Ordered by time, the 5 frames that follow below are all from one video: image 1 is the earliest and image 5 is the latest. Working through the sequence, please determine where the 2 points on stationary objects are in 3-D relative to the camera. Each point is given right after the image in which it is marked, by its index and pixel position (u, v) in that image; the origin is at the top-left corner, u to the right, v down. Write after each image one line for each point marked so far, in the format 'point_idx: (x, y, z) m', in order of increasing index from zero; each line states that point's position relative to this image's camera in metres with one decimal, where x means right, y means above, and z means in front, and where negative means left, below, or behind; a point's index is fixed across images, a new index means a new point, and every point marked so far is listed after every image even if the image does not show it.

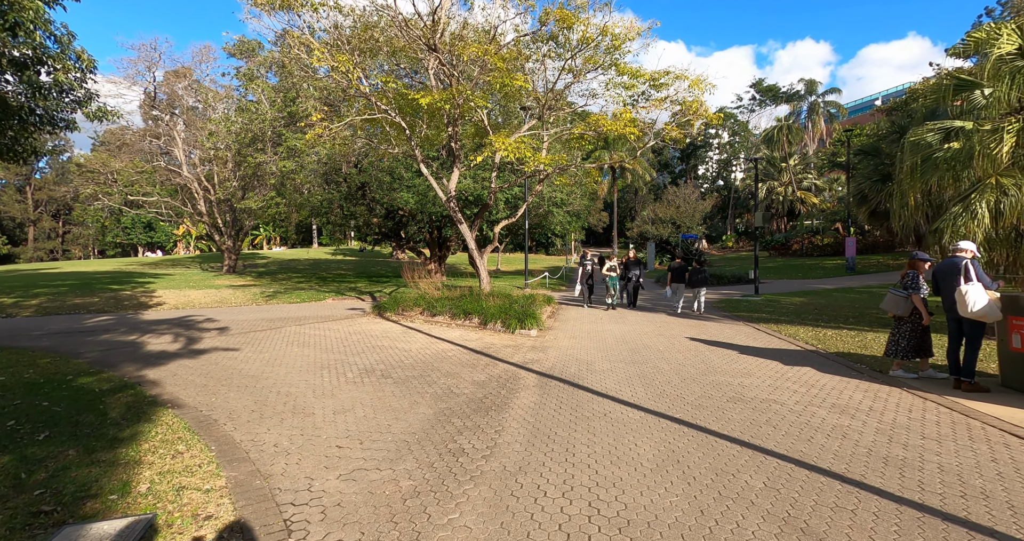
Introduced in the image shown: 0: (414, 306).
0: (-2.3, -0.8, +11.5) m
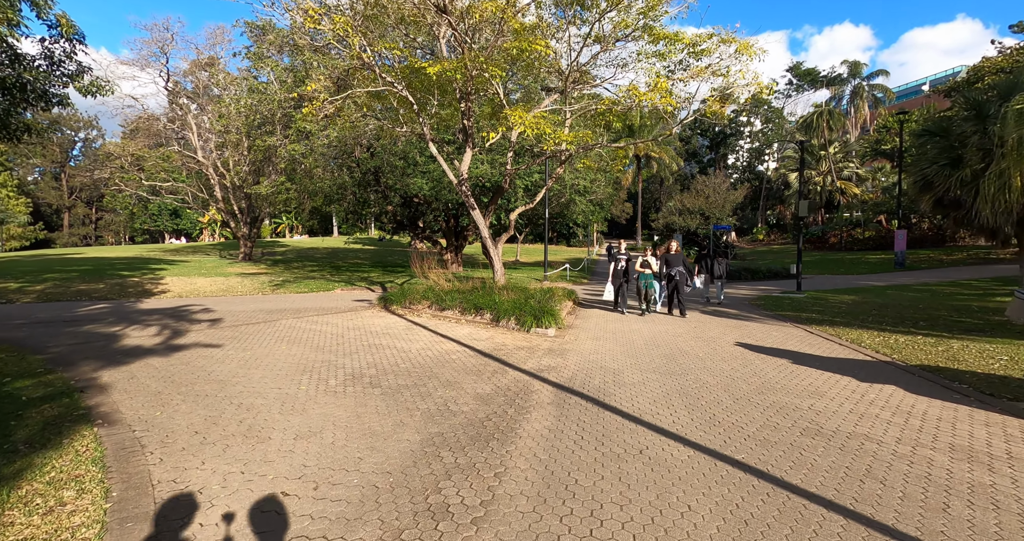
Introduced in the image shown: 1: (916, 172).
0: (-2.0, -0.6, +10.5) m
1: (+12.3, +3.0, +14.6) m
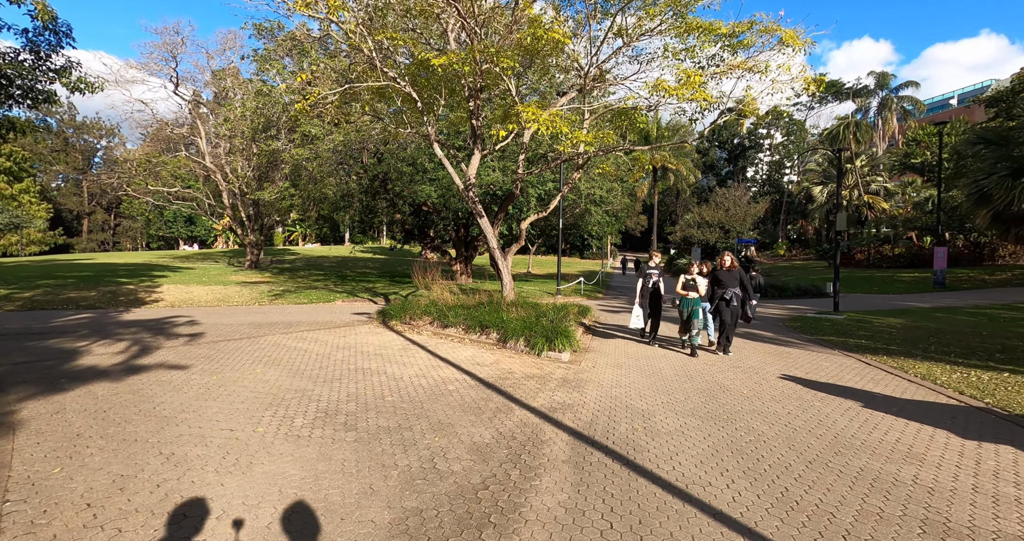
0: (-1.7, -0.9, +9.6) m
1: (+12.6, +2.4, +13.3) m
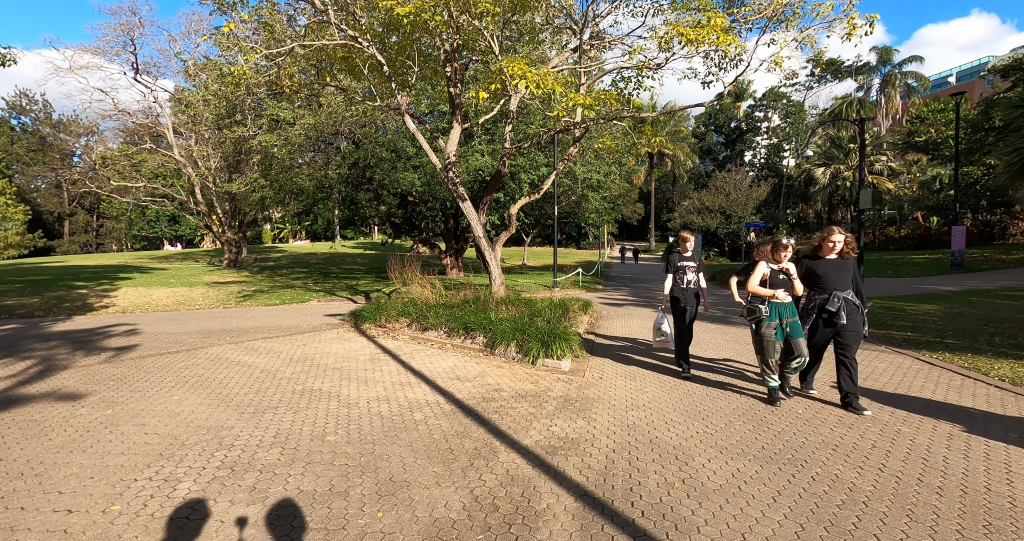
0: (-1.9, -0.8, +8.2) m
1: (+12.3, +2.9, +12.1) m
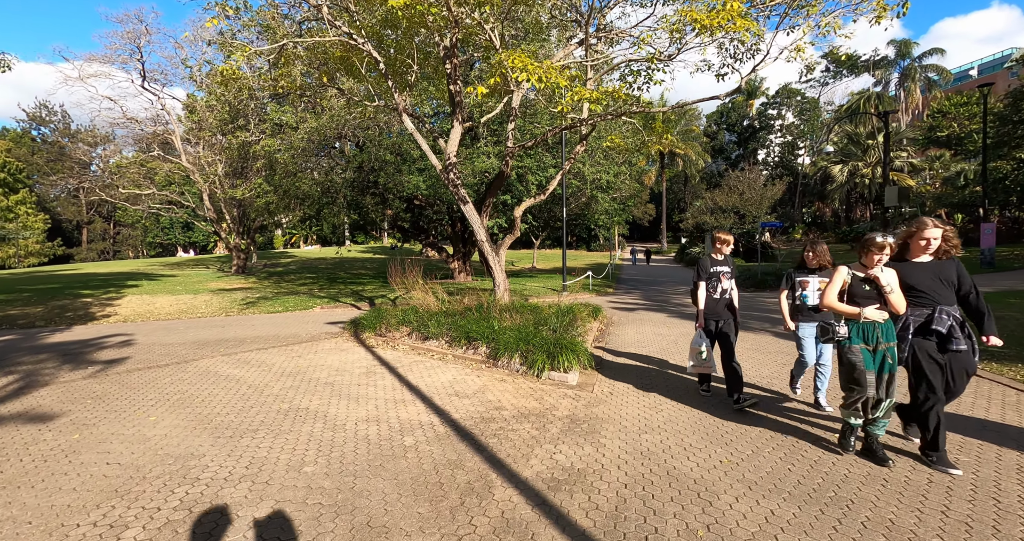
0: (-1.8, -0.9, +7.9) m
1: (+12.5, +2.9, +11.4) m
